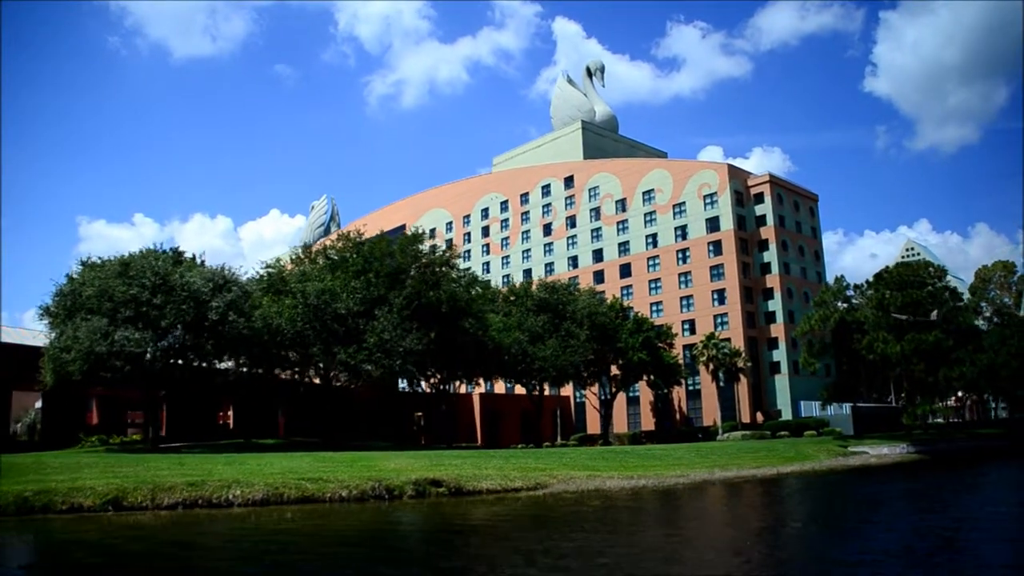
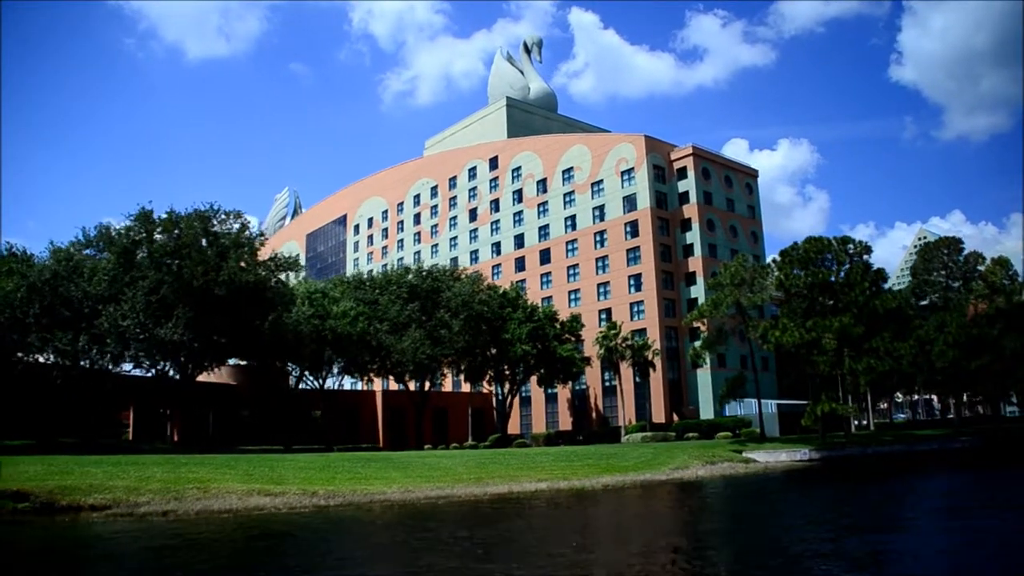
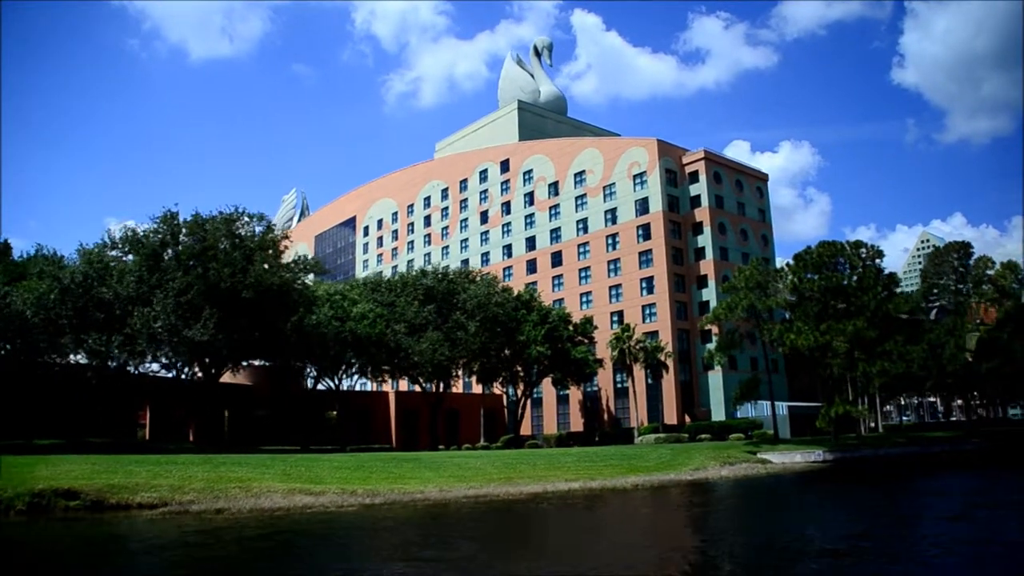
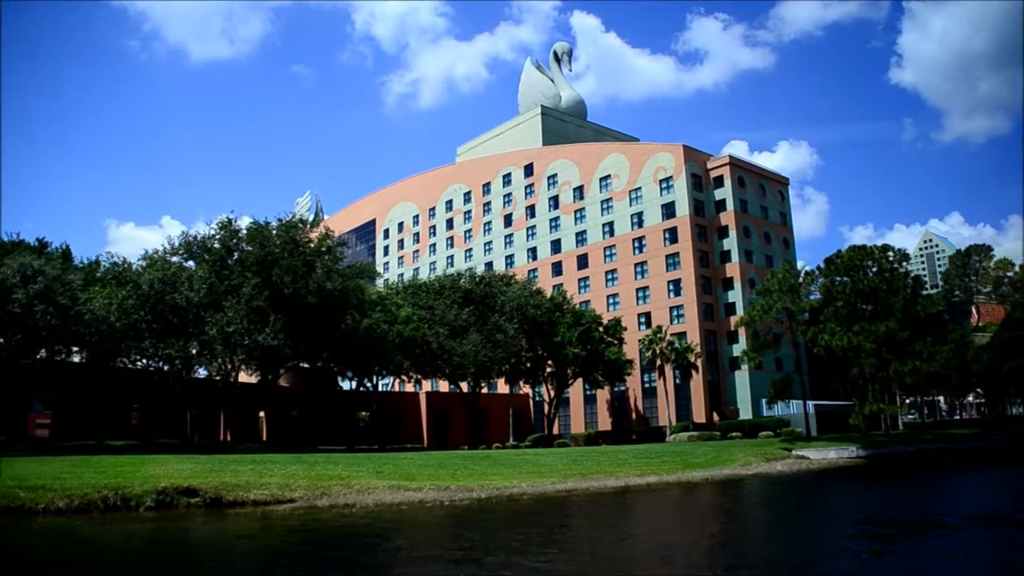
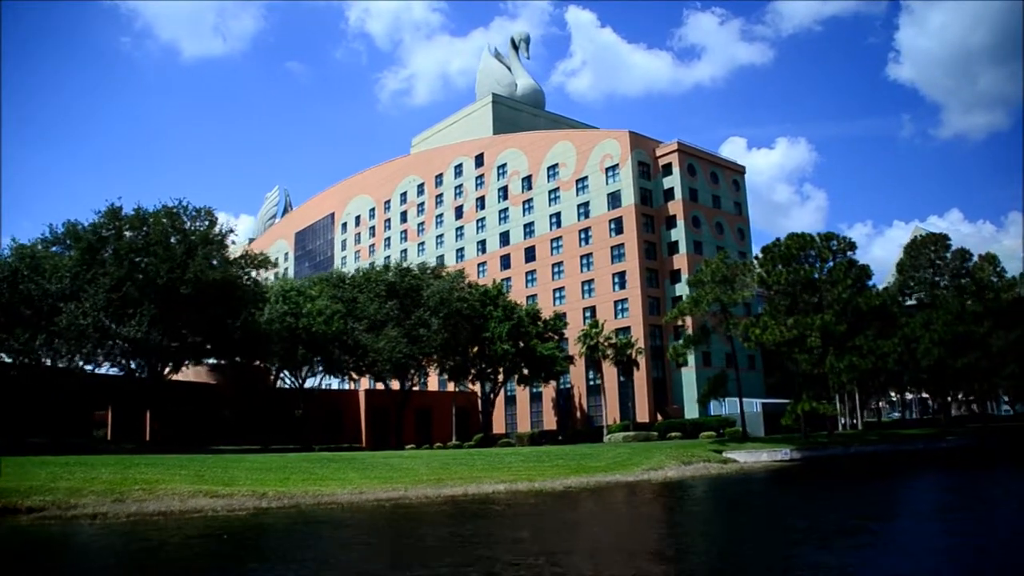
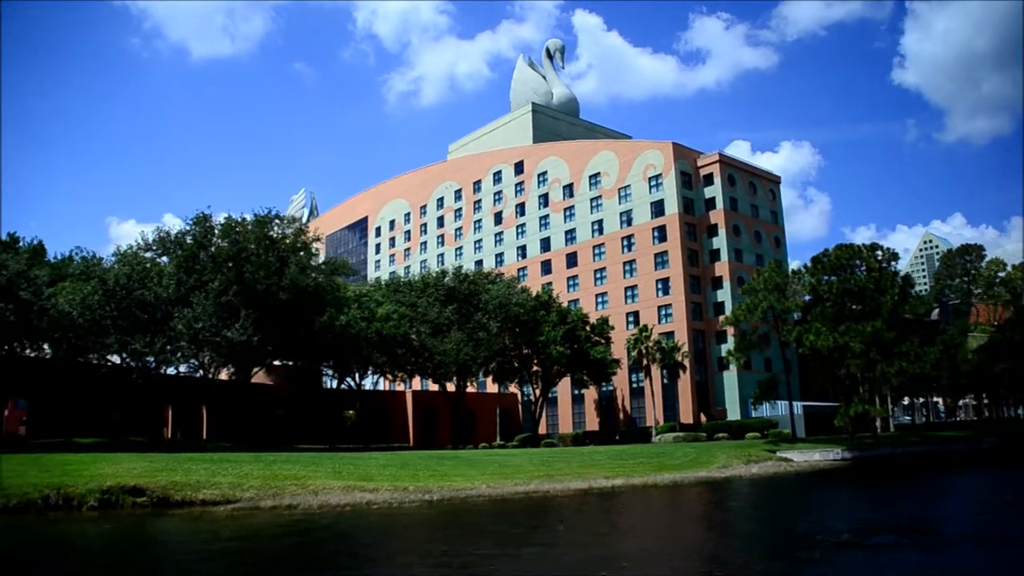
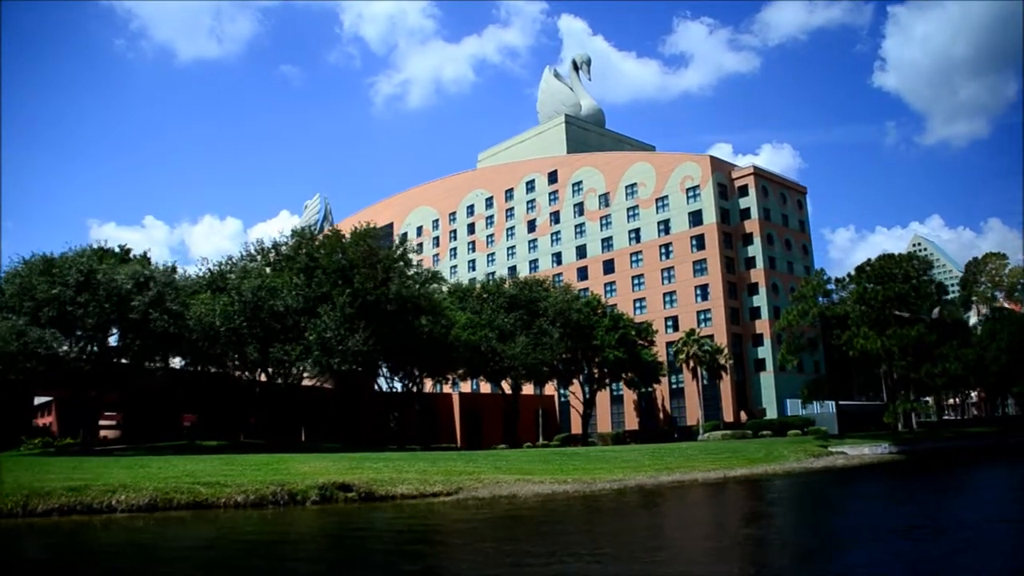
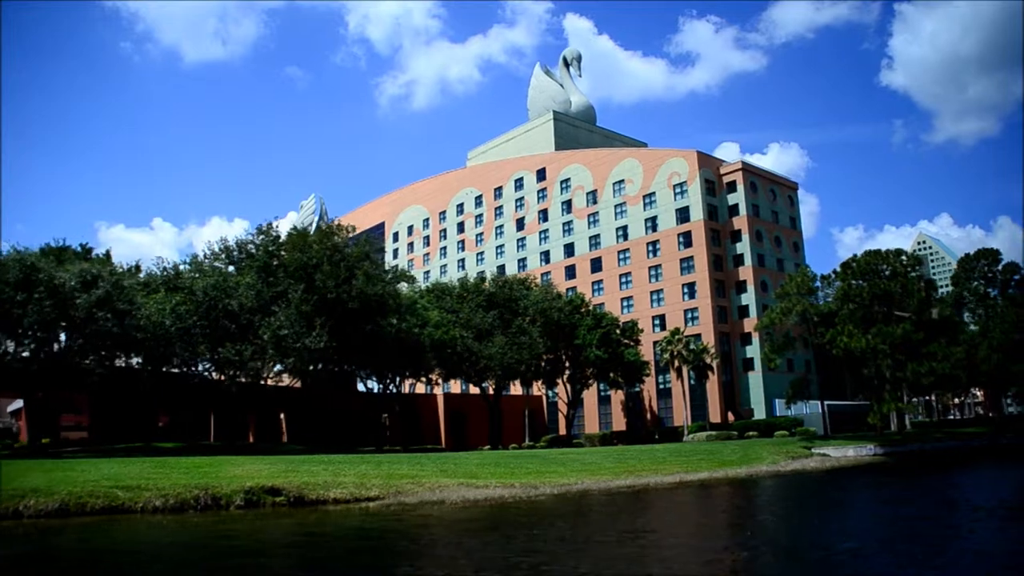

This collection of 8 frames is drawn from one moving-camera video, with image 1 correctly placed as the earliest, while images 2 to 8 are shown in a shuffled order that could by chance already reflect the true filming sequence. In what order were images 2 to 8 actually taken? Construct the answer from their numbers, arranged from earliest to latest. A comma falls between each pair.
7, 8, 4, 6, 3, 2, 5
